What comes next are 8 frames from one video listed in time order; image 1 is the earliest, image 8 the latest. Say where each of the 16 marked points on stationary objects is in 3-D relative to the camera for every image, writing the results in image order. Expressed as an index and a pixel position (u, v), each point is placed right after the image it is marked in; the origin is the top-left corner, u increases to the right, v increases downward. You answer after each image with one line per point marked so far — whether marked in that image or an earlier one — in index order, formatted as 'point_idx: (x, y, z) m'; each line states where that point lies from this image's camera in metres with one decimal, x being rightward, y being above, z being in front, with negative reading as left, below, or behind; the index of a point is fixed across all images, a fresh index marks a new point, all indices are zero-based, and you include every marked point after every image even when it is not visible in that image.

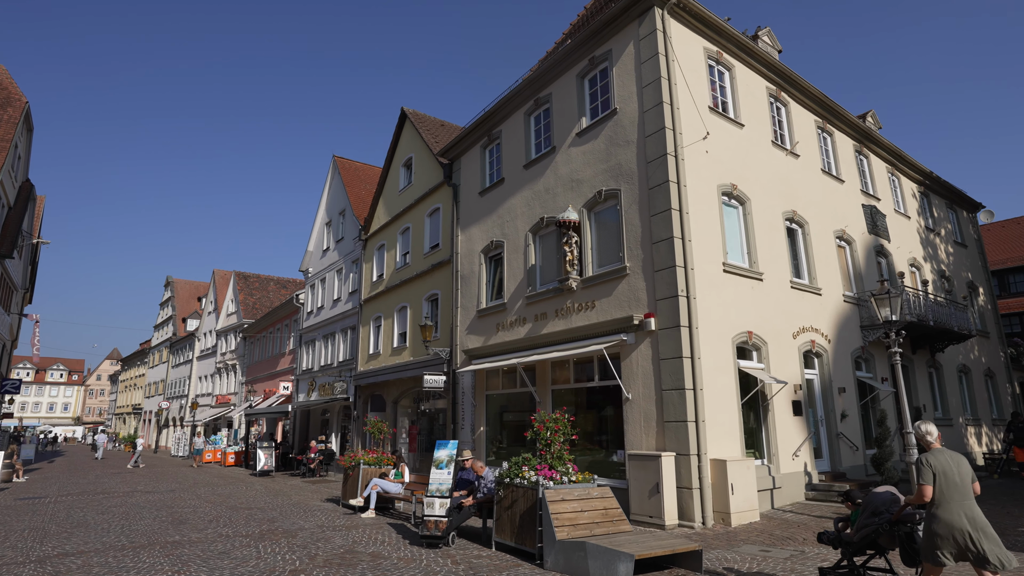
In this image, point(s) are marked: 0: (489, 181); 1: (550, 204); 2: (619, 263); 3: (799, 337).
0: (-0.7, +3.2, +17.6) m
1: (+1.0, +2.1, +14.8) m
2: (+2.3, +0.5, +12.6) m
3: (+6.6, -1.1, +13.5) m
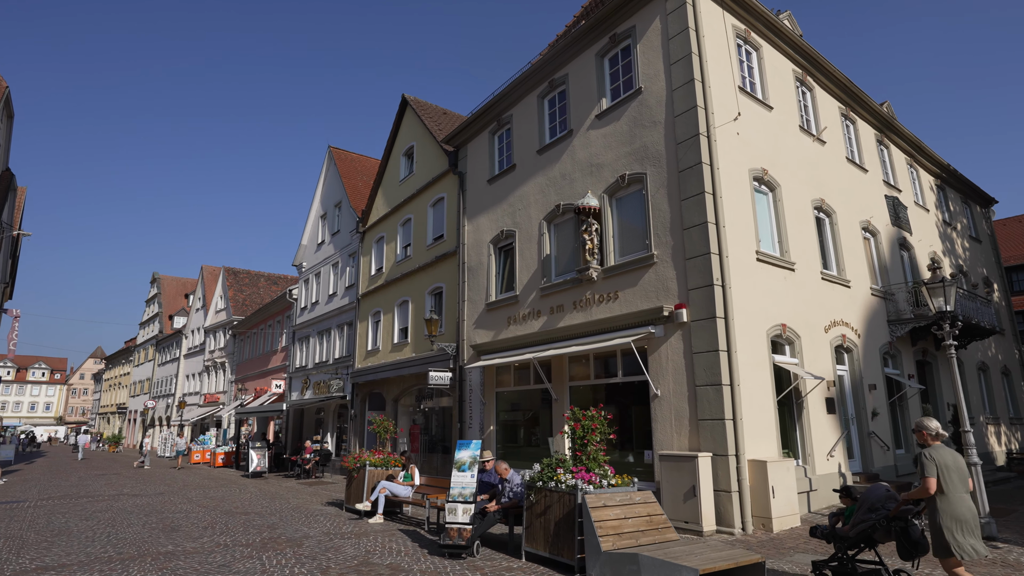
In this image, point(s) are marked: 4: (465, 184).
0: (-0.4, +3.5, +16.8) m
1: (+1.3, +2.4, +14.0) m
2: (+2.7, +0.8, +11.8) m
3: (+7.0, -1.0, +12.8) m
4: (-1.4, +3.2, +18.1) m
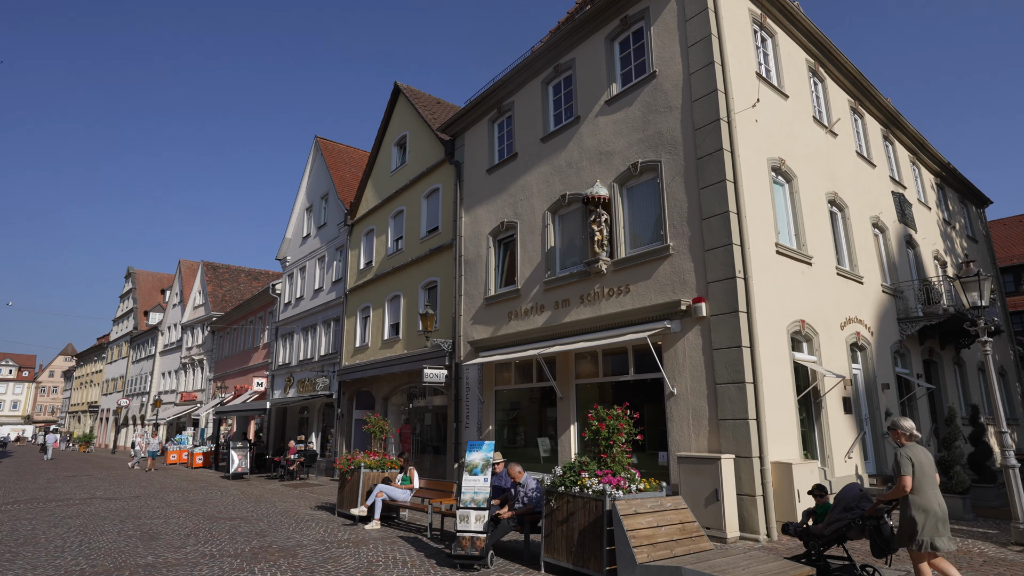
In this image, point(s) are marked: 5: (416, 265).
0: (-0.4, +3.6, +16.1) m
1: (+1.4, +2.5, +13.4) m
2: (+2.9, +0.9, +11.2) m
3: (+7.1, -0.9, +12.4) m
4: (-1.5, +3.4, +17.4) m
5: (-3.2, +0.7, +19.3) m
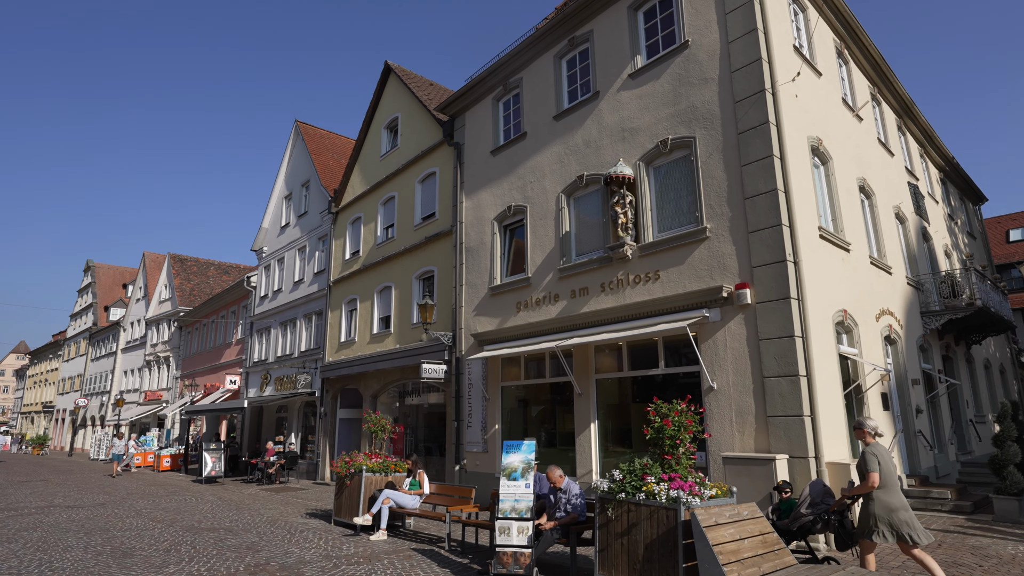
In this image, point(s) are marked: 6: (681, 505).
0: (-0.2, +3.9, +15.1) m
1: (+1.7, +2.8, +12.5) m
2: (+3.3, +1.1, +10.4) m
3: (+7.4, -0.7, +11.7) m
4: (-1.4, +3.7, +16.3) m
5: (-3.2, +1.0, +18.2) m
6: (+1.7, -2.2, +5.8) m
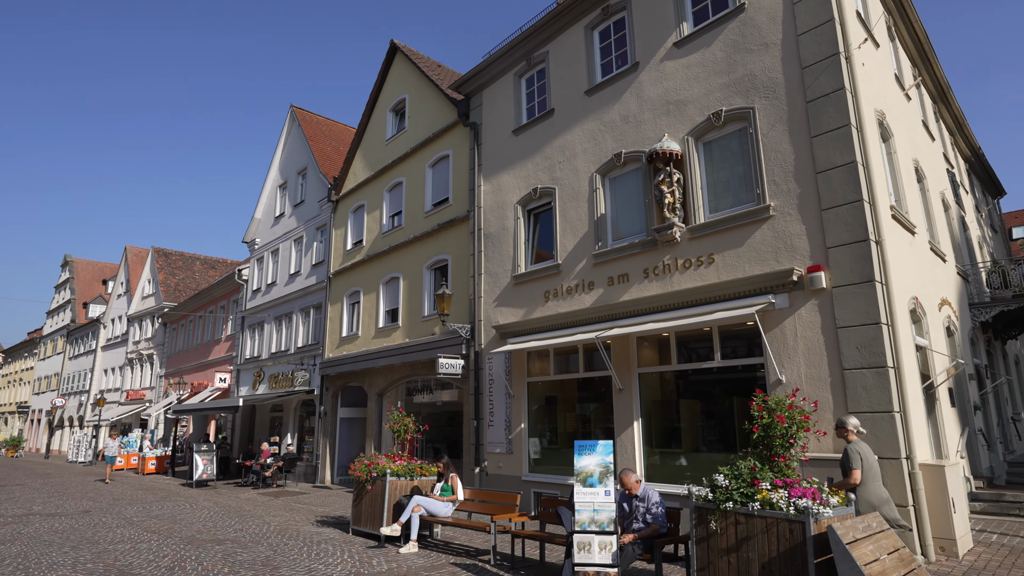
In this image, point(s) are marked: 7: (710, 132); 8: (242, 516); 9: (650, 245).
0: (+0.4, +4.2, +14.1) m
1: (+2.3, +3.0, +11.5) m
2: (+3.9, +1.4, +9.4) m
3: (+8.1, -0.4, +10.9) m
4: (-0.8, +3.9, +15.3) m
5: (-2.7, +1.3, +17.1) m
6: (+2.5, -1.9, +4.9) m
7: (+3.5, +2.8, +10.3) m
8: (-5.8, -4.9, +12.5) m
9: (+2.5, +0.8, +10.8) m
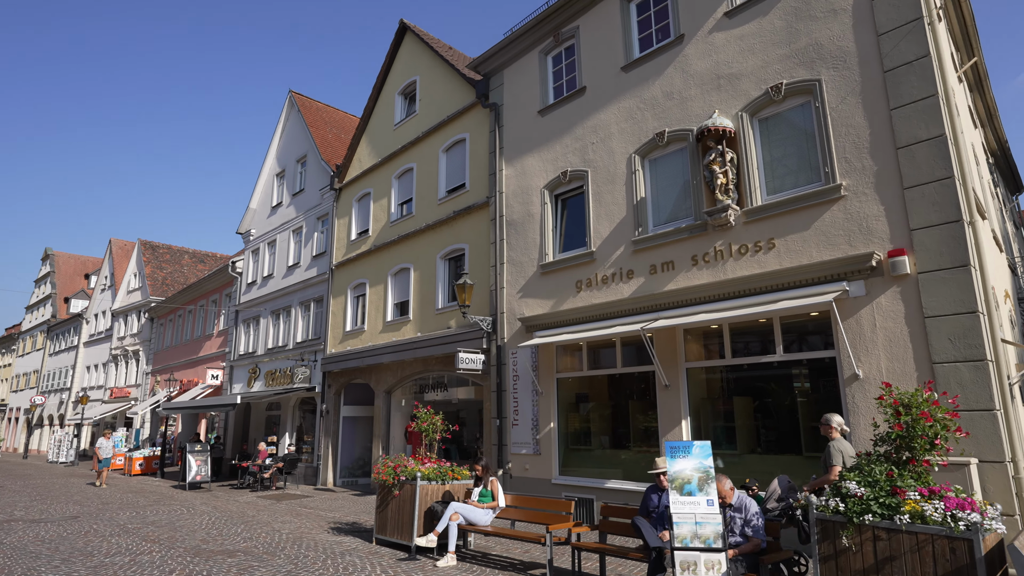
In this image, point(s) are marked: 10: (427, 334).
0: (+1.0, +4.4, +13.2) m
1: (+3.0, +3.2, +10.7) m
2: (+4.6, +1.6, +8.7) m
3: (+8.7, -0.3, +10.2) m
4: (-0.3, +4.2, +14.4) m
5: (-2.2, +1.6, +16.1) m
6: (+3.2, -1.7, +4.1) m
7: (+4.2, +3.0, +9.5) m
8: (-5.2, -4.6, +11.5) m
9: (+3.2, +1.0, +9.9) m
10: (-2.3, -1.2, +15.5) m
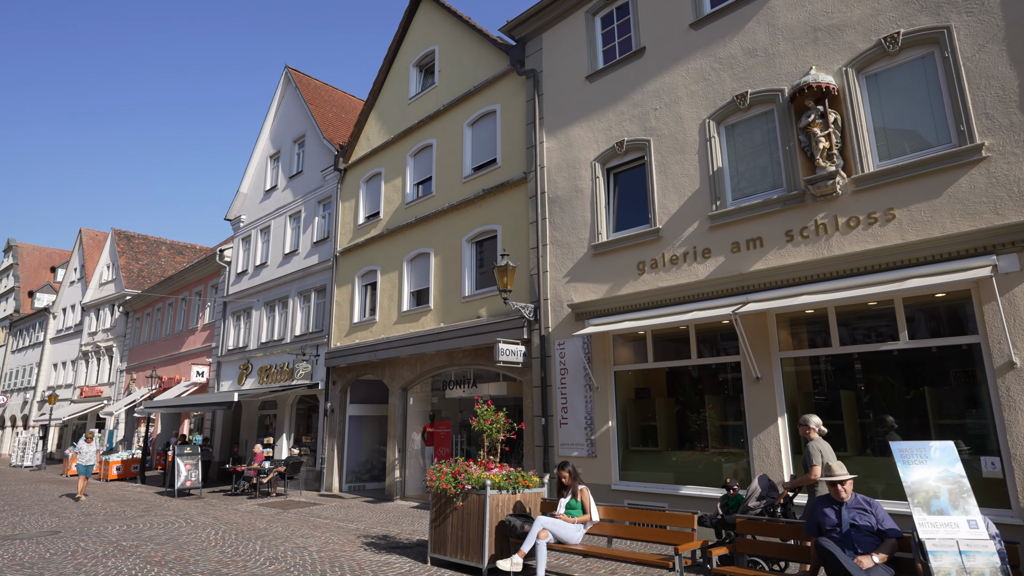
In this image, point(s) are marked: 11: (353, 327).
0: (+1.9, +4.7, +11.9) m
1: (+4.0, +3.5, +9.5) m
2: (+5.7, +1.9, +7.5) m
3: (+9.7, 0.0, +9.3) m
4: (+0.6, +4.5, +13.1) m
5: (-1.4, +1.9, +14.7) m
6: (+4.5, -1.4, +2.9) m
7: (+5.3, +3.3, +8.4) m
8: (-4.3, -4.3, +10.0) m
9: (+4.3, +1.3, +8.8) m
10: (-1.4, -0.9, +14.1) m
11: (-4.7, -1.2, +17.4) m
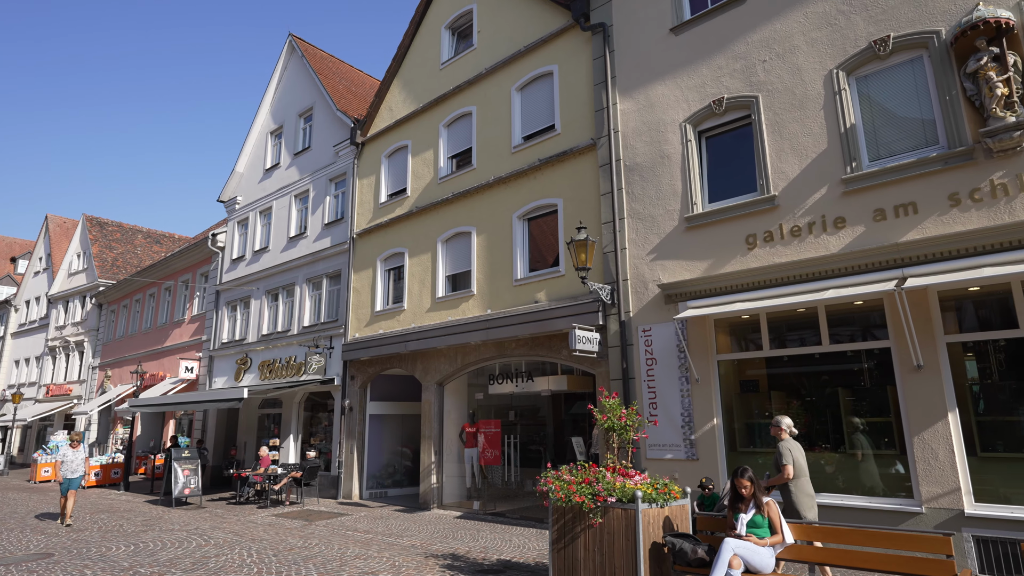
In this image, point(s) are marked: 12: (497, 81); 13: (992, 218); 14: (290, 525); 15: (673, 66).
0: (+3.3, +5.1, +10.5) m
1: (+5.5, +3.9, +8.2) m
2: (+7.3, +2.2, +6.3) m
3: (+11.2, +0.3, +8.2) m
4: (+2.0, +4.9, +11.6) m
5: (-0.2, +2.3, +13.1) m
6: (+6.3, -1.0, +1.6) m
7: (+6.8, +3.6, +7.1) m
8: (-2.9, -3.8, +8.2) m
9: (+5.8, +1.7, +7.4) m
10: (-0.2, -0.5, +12.5) m
11: (-3.7, -0.7, +15.7) m
12: (-0.4, +4.9, +13.9) m
13: (+5.9, +0.9, +7.2) m
14: (-4.4, -4.7, +11.5) m
15: (+3.0, +4.0, +10.5) m
